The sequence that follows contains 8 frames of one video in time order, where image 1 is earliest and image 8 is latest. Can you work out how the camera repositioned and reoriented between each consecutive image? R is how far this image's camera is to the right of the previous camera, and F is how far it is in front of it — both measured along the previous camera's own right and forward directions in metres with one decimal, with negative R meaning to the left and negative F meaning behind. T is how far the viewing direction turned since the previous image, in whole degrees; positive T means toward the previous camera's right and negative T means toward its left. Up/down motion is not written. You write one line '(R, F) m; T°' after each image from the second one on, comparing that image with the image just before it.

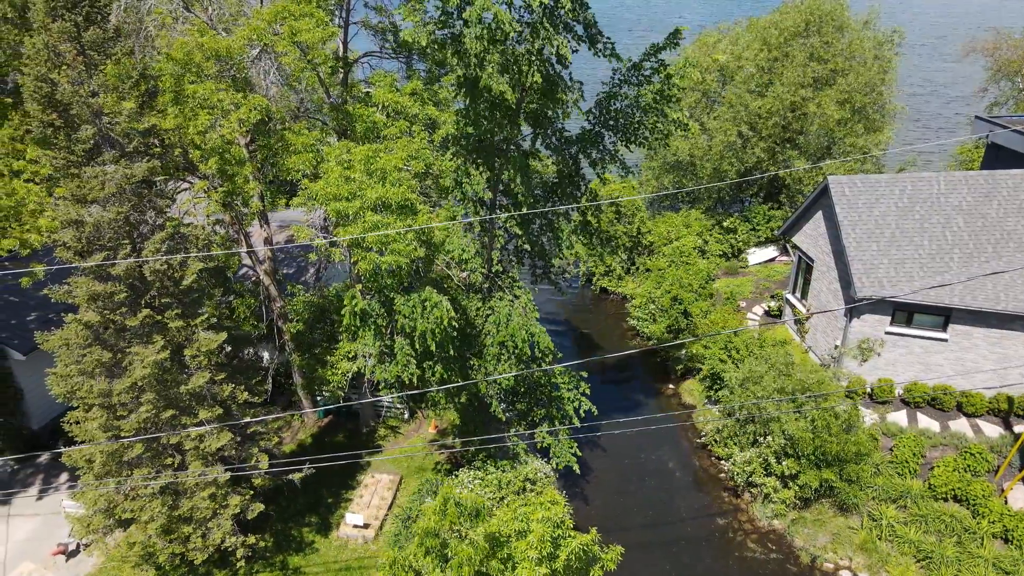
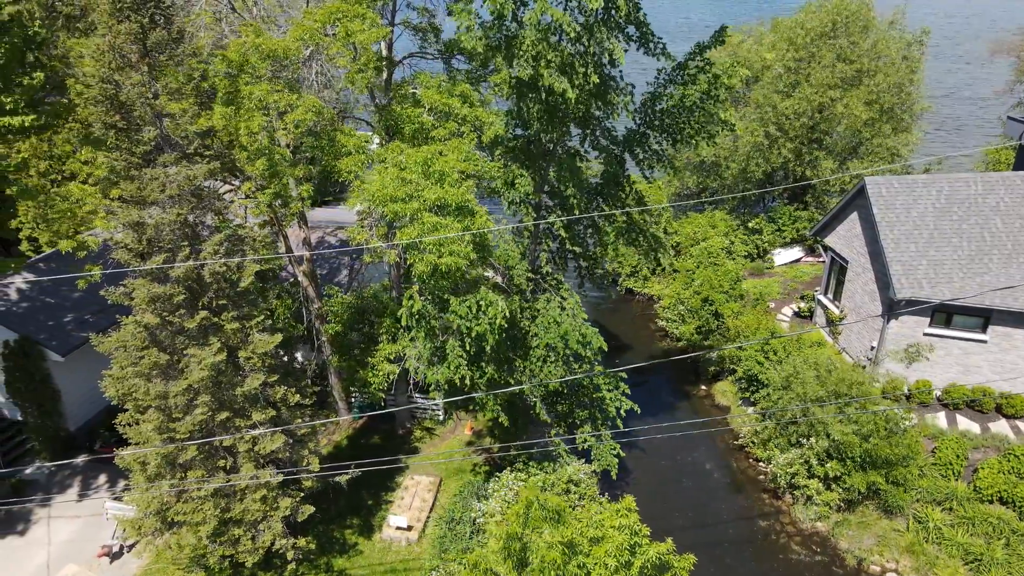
(-1.3, 0.0) m; 0°
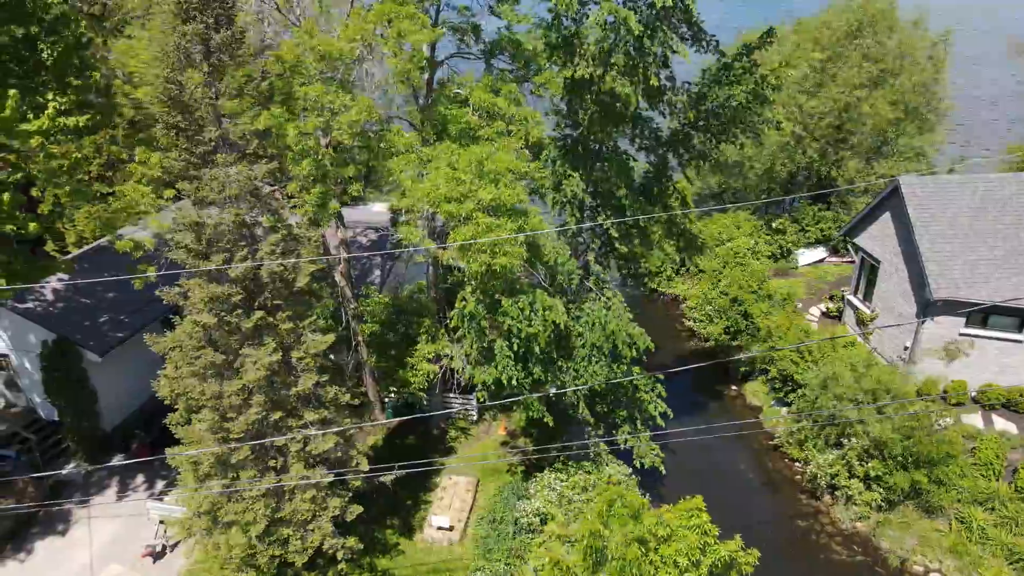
(-1.3, 0.0) m; 0°
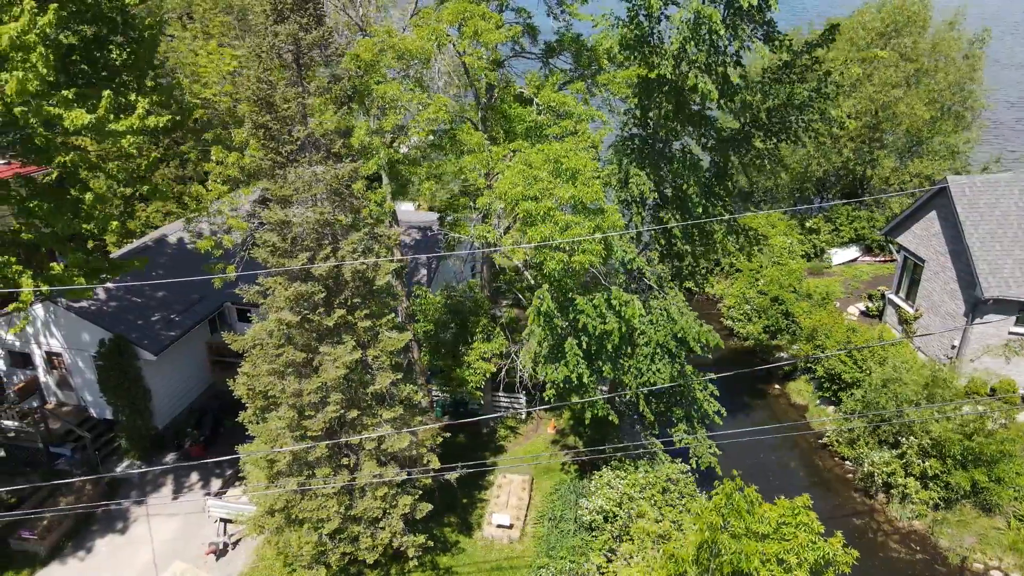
(-1.8, -0.1) m; 0°
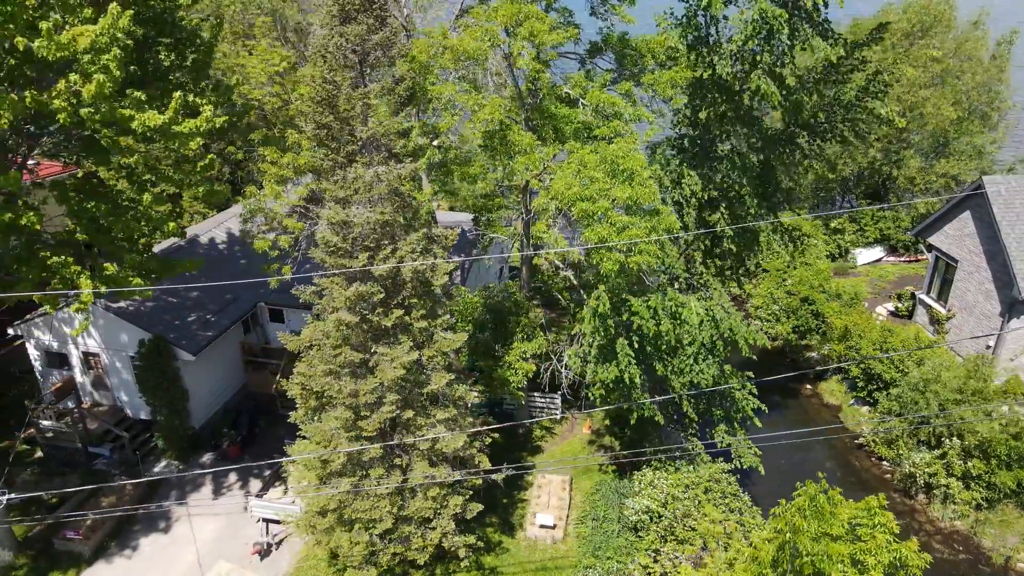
(-1.3, 0.0) m; 0°
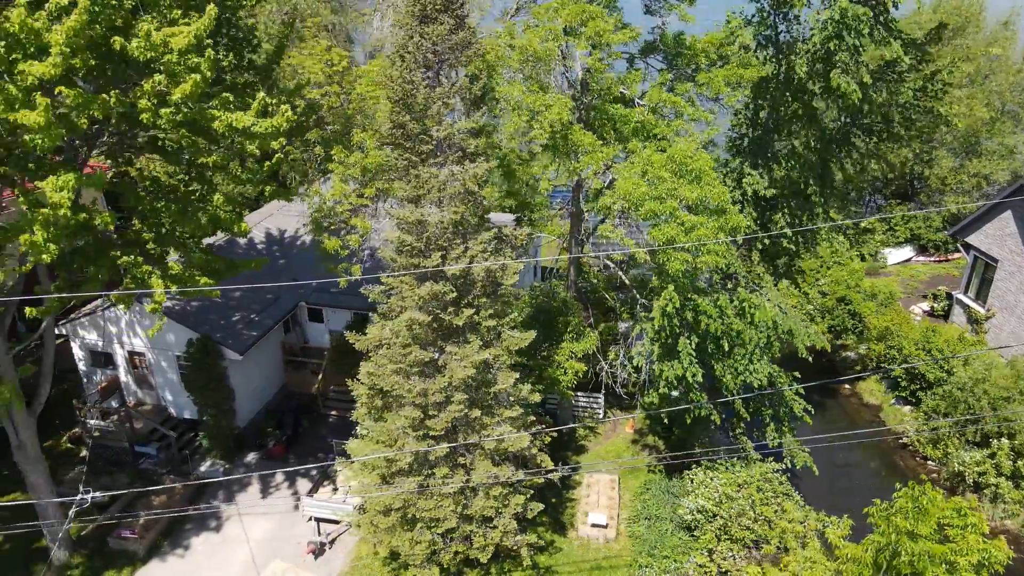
(-1.6, 0.0) m; 0°
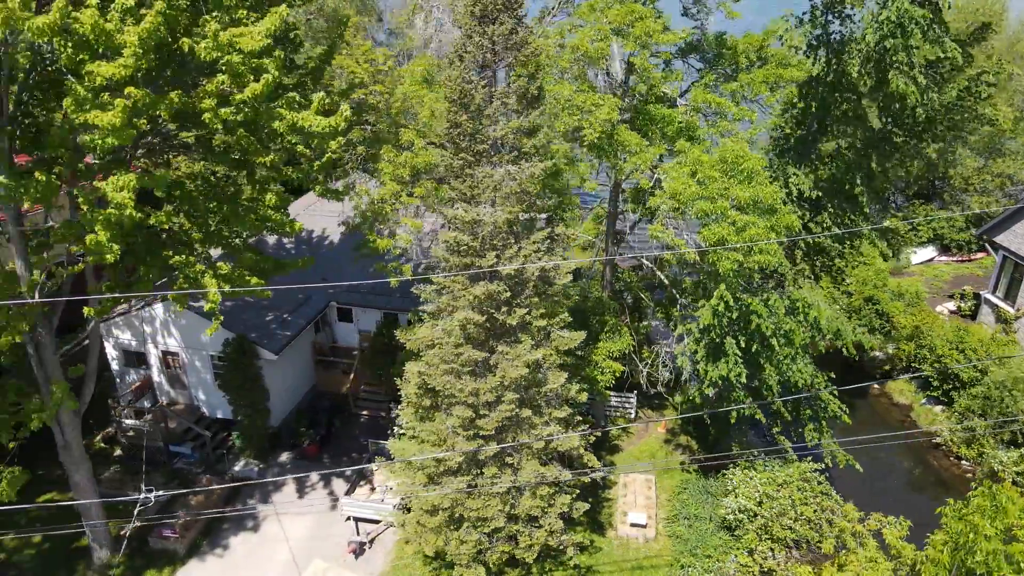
(-1.2, 0.0) m; 0°
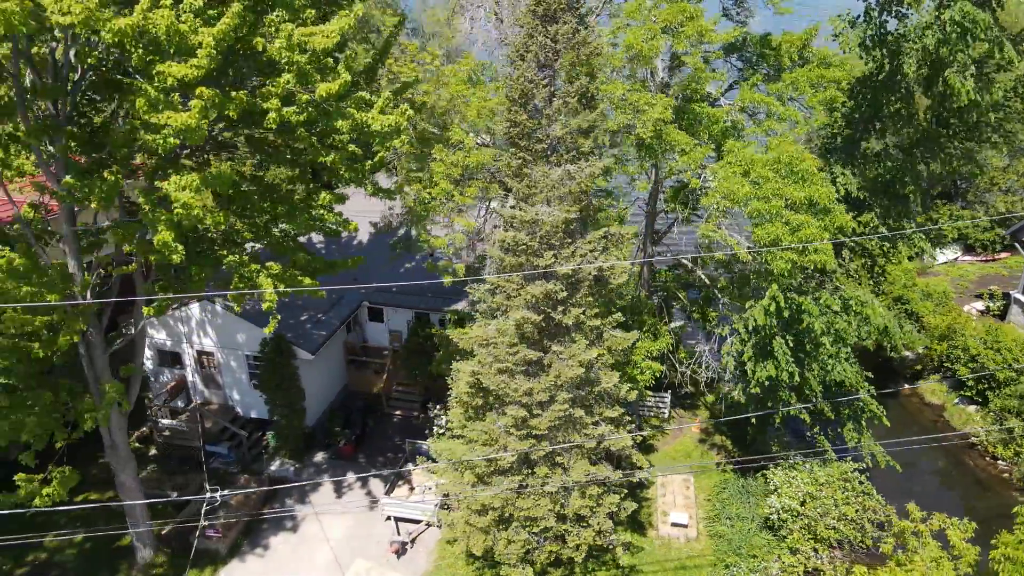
(-1.2, 0.0) m; 0°
